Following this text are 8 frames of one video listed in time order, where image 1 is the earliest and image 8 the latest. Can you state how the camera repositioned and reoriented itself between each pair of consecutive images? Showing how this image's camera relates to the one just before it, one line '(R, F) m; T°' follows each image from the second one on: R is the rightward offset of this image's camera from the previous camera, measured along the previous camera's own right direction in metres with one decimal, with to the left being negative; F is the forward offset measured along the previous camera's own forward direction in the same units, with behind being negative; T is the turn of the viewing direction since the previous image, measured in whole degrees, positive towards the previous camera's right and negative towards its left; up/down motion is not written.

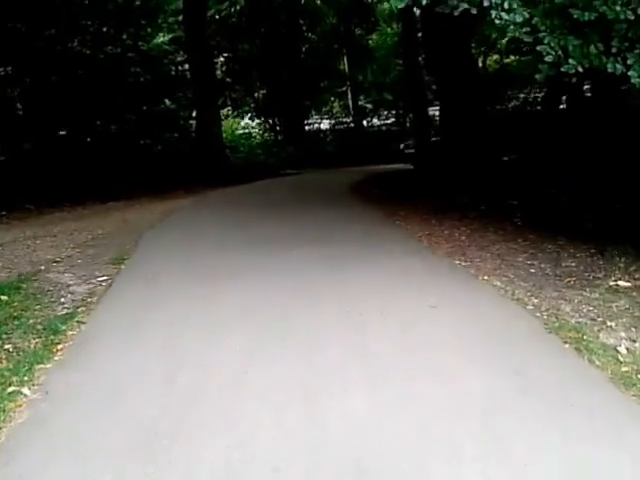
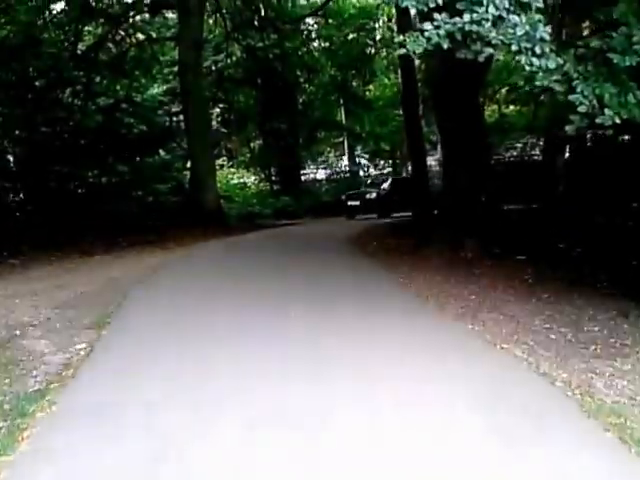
(-0.1, +0.7) m; 0°
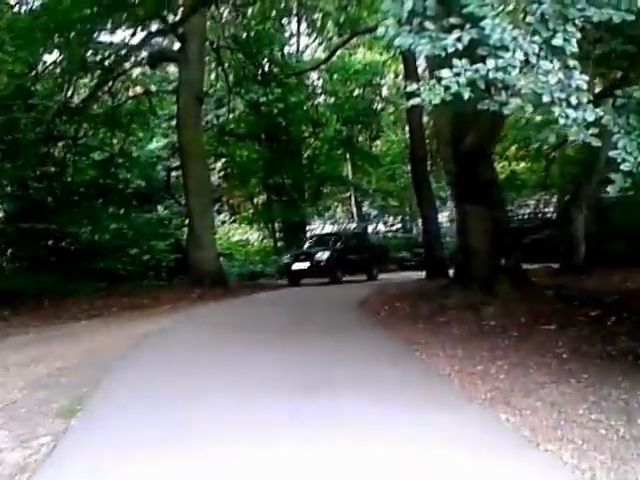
(0.0, +1.1) m; 0°
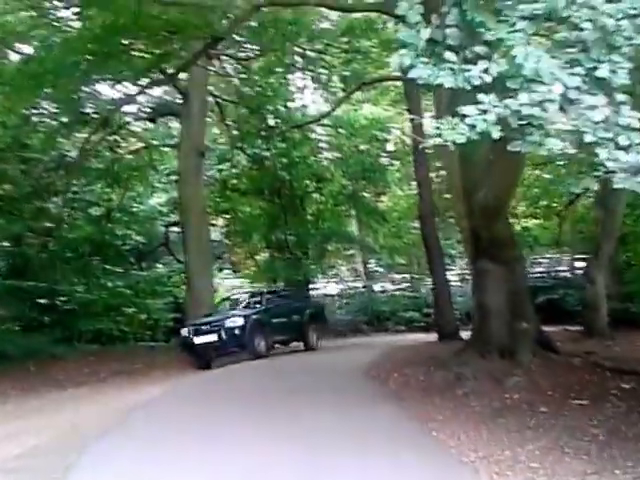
(0.0, +0.8) m; 0°
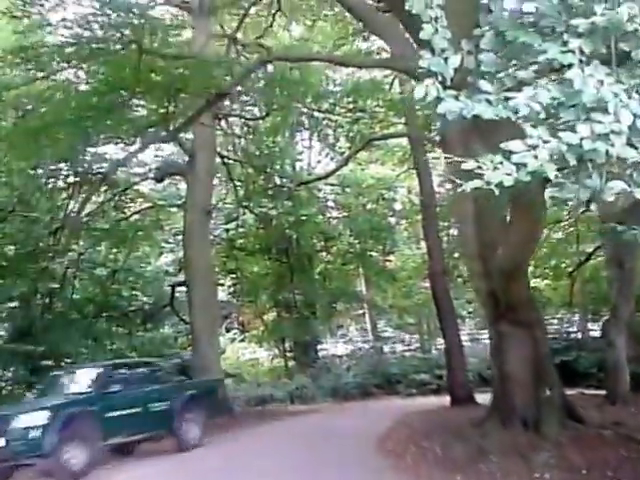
(0.0, +0.3) m; -1°
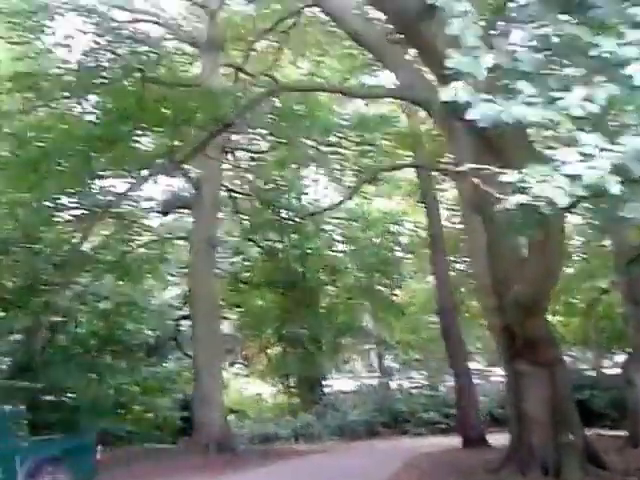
(0.0, +0.2) m; 0°
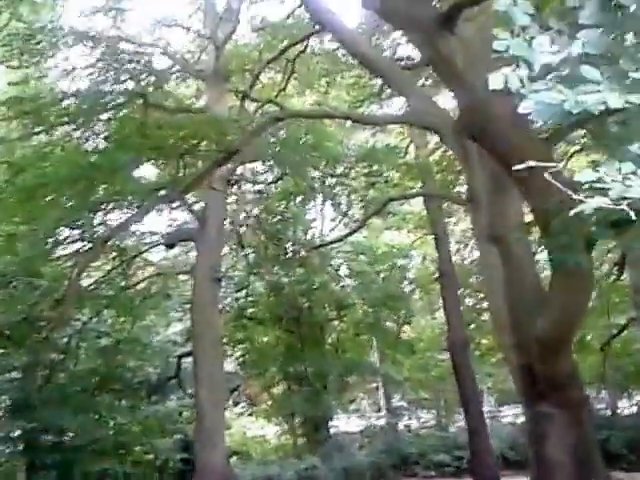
(0.0, +0.4) m; 0°
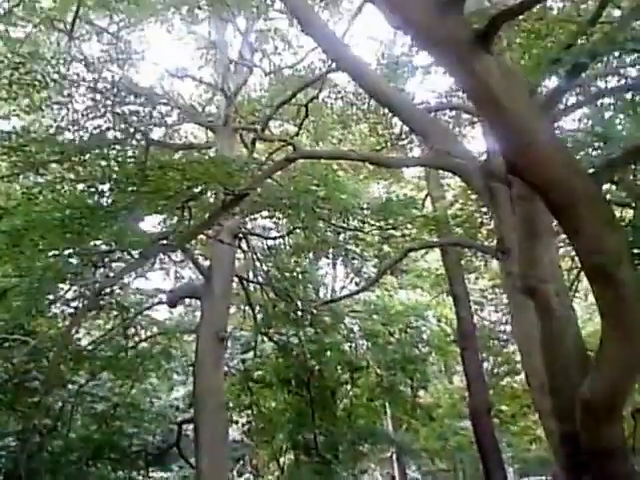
(-0.1, +0.7) m; -1°
